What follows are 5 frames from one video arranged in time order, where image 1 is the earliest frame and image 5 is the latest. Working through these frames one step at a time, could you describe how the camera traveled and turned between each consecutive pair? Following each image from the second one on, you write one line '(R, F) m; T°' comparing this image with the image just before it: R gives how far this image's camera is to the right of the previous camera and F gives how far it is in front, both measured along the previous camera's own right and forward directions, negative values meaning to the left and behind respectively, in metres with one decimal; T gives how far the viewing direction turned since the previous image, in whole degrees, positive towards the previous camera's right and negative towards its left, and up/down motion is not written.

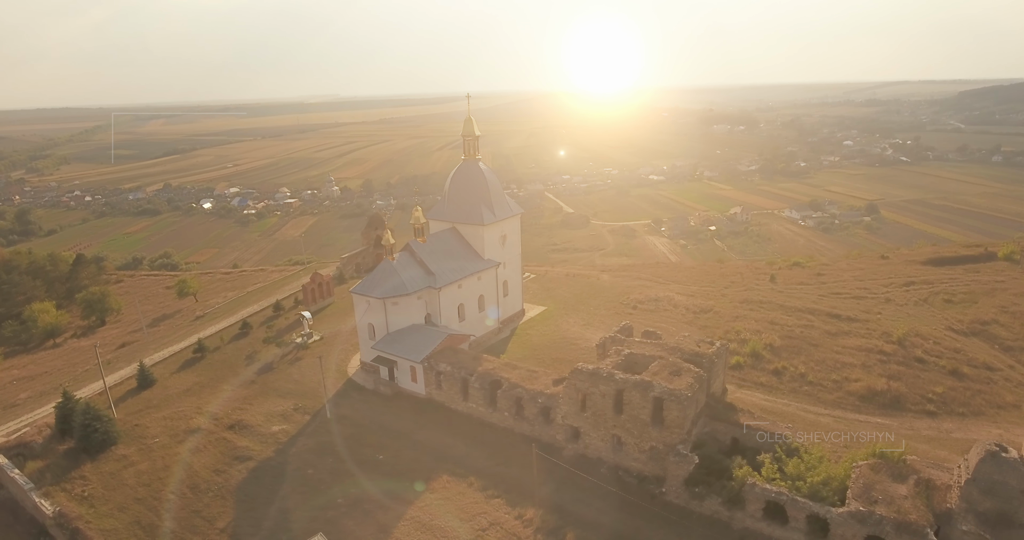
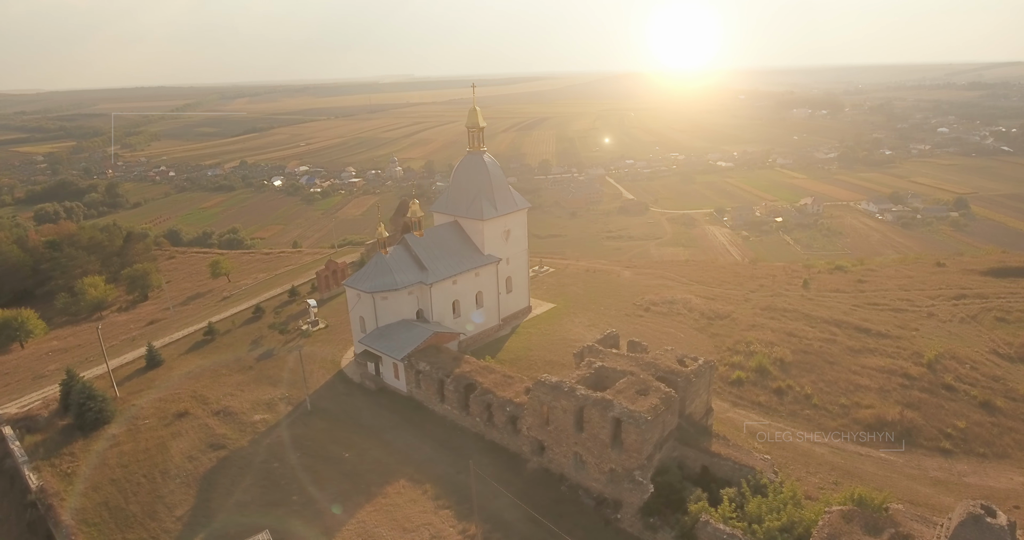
(+3.1, +1.1) m; -6°
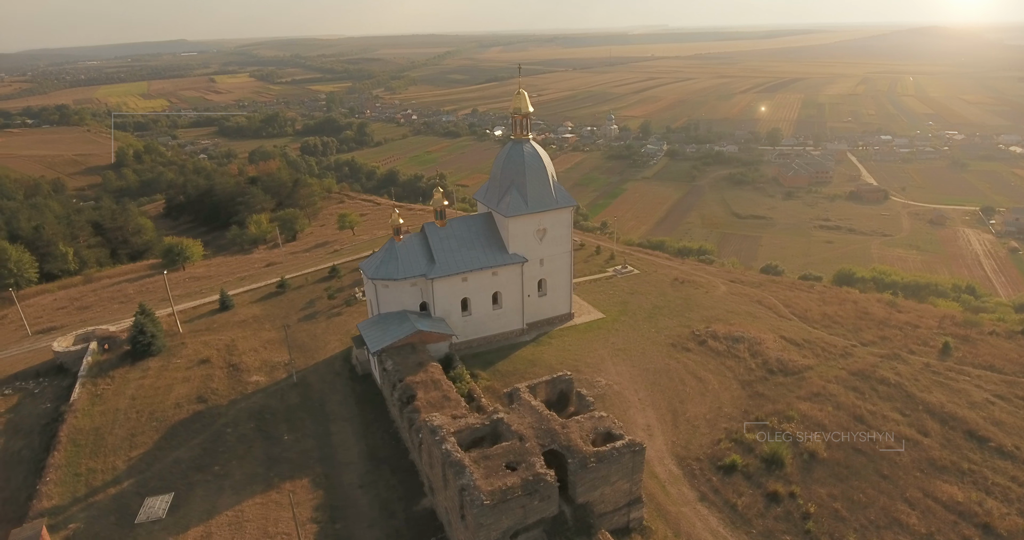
(+8.2, +4.1) m; -21°
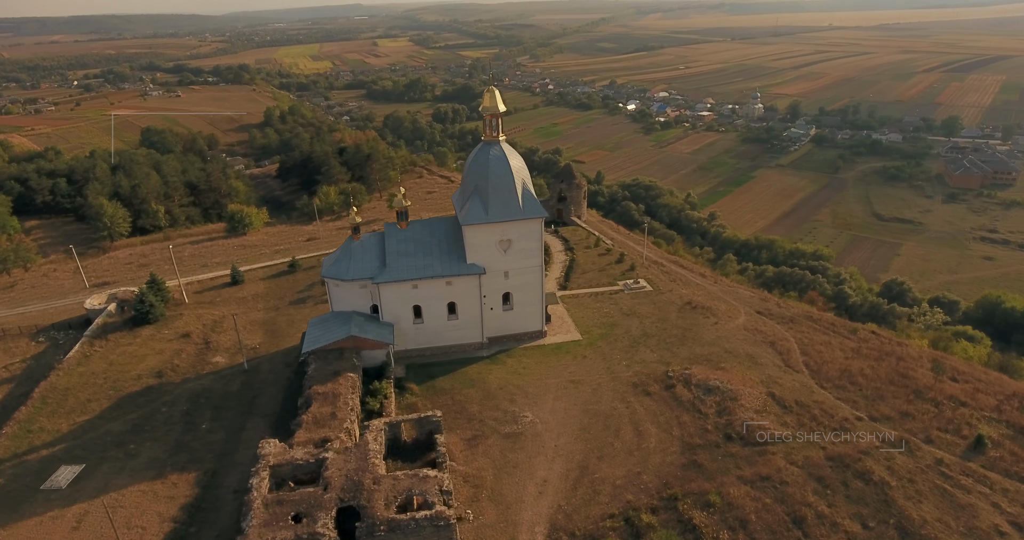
(+7.1, +2.8) m; -13°
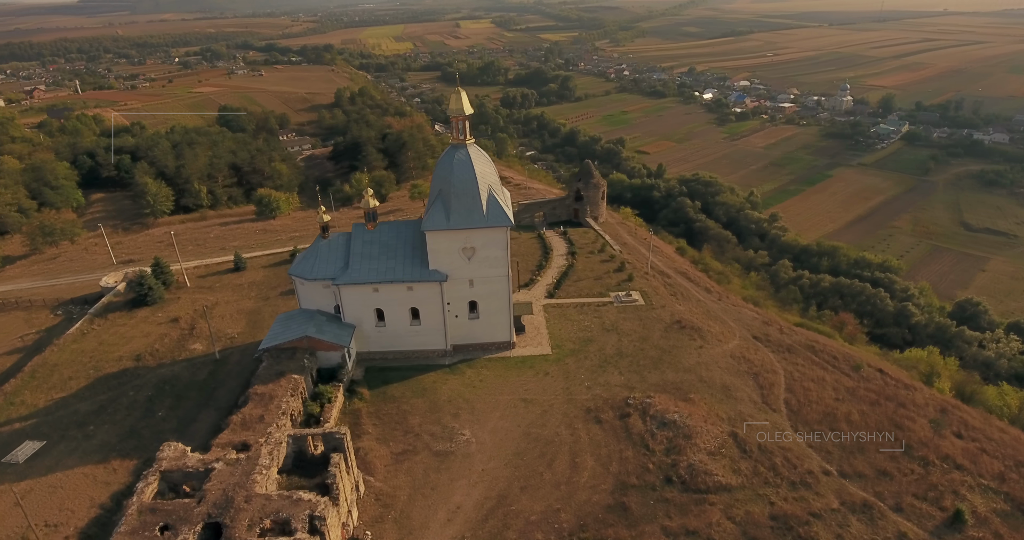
(+4.2, +1.2) m; -7°
